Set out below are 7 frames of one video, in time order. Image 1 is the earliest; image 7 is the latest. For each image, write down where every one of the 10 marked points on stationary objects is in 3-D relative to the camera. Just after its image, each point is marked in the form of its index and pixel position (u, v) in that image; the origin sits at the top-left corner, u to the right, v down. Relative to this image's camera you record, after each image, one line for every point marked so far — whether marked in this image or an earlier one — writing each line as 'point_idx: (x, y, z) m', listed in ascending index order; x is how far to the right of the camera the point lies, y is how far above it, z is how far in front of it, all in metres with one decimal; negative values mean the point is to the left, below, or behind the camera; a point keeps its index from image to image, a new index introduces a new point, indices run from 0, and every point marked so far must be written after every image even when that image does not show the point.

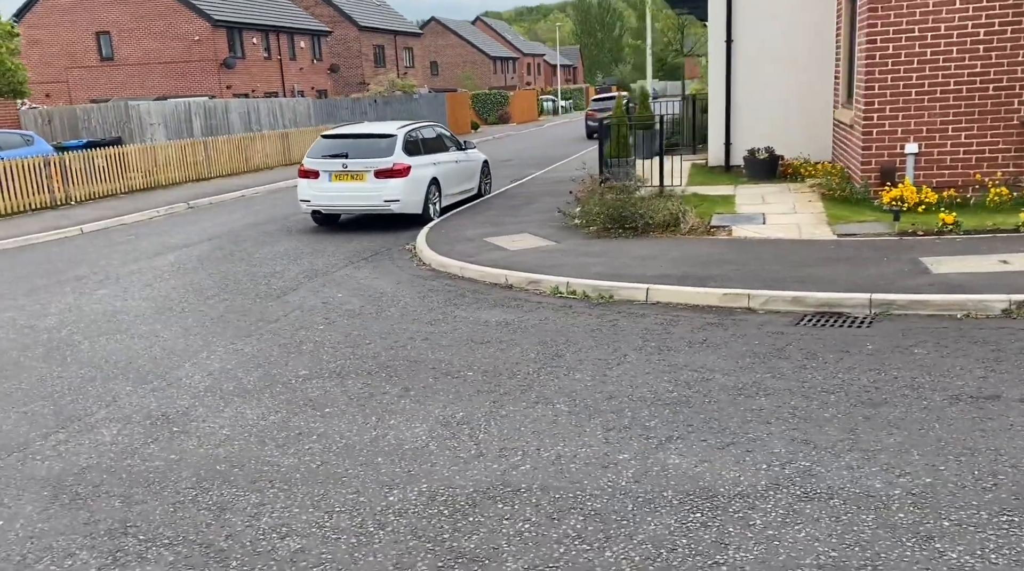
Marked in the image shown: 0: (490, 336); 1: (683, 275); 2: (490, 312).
0: (-0.1, -0.4, +6.4) m
1: (+1.5, +0.1, +7.5) m
2: (-0.2, -0.2, +7.3) m
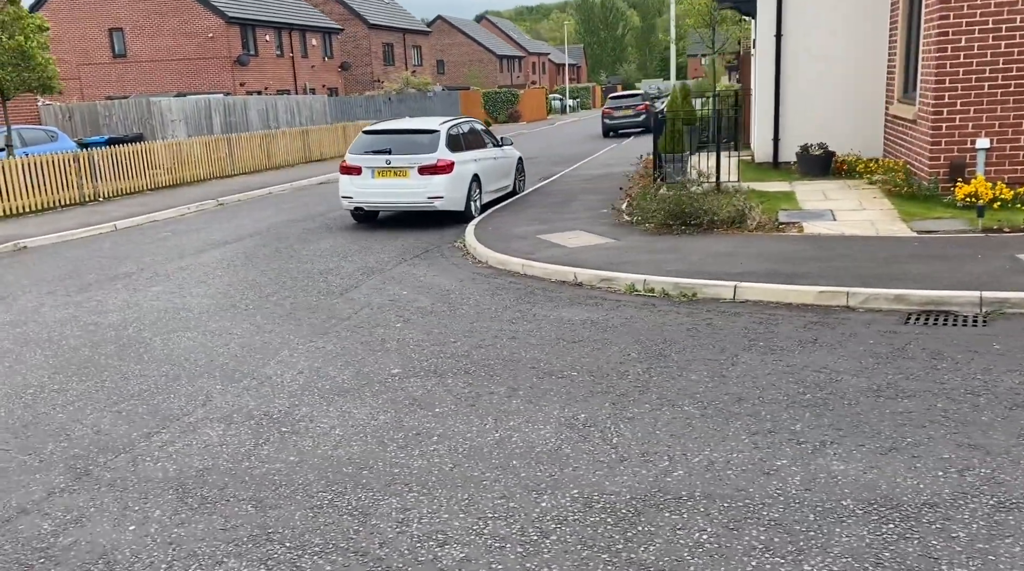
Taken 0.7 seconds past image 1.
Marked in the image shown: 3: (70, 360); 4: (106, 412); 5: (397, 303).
0: (+0.5, -0.4, +6.2) m
1: (+2.2, +0.1, +7.3) m
2: (+0.5, -0.2, +7.1) m
3: (-3.3, -0.6, +6.4) m
4: (-2.4, -0.8, +5.1) m
5: (-1.0, -0.2, +7.8) m
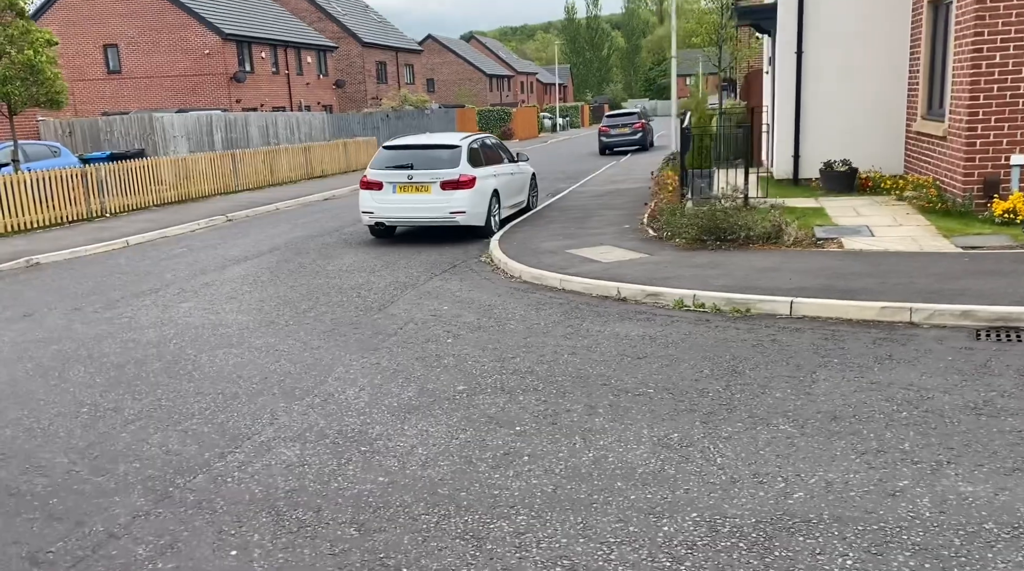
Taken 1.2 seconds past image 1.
0: (+1.0, -0.5, +6.1) m
1: (+2.6, 0.0, +7.2) m
2: (+0.9, -0.3, +7.0) m
3: (-2.8, -0.7, +6.2) m
4: (-2.0, -0.8, +5.0) m
5: (-0.6, -0.3, +7.7) m
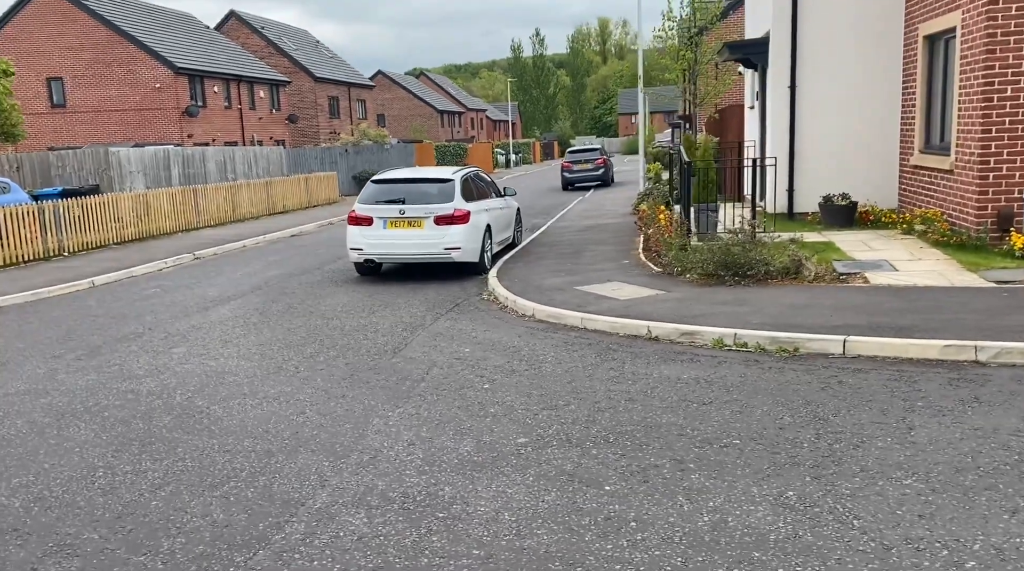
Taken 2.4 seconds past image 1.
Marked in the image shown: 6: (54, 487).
0: (+1.3, -0.7, +5.7) m
1: (+2.9, -0.3, +6.9) m
2: (+1.2, -0.6, +6.6) m
3: (-2.5, -1.0, +5.6) m
4: (-1.5, -1.1, +4.4) m
5: (-0.4, -0.6, +7.2) m
6: (-2.5, -1.1, +4.7) m
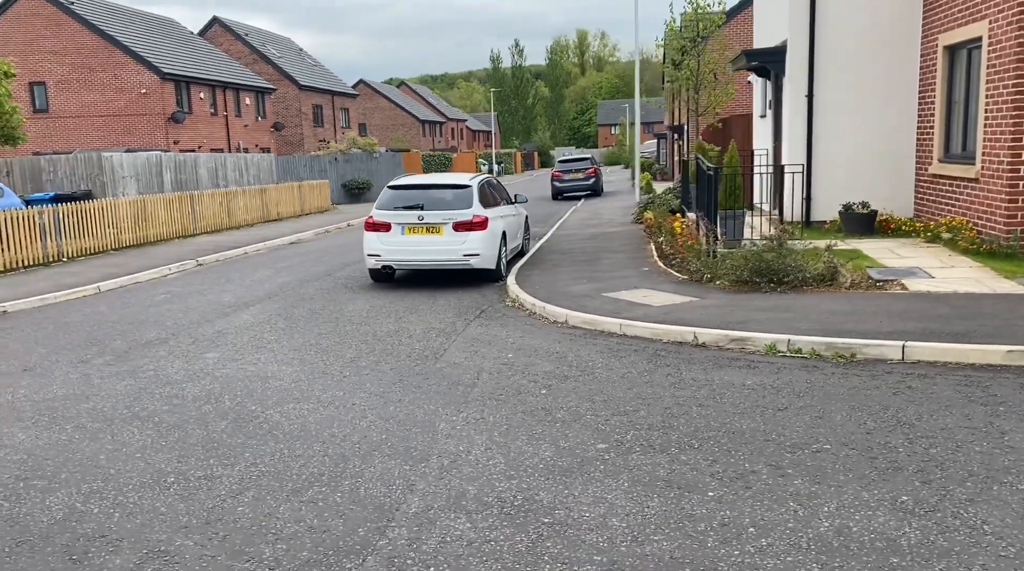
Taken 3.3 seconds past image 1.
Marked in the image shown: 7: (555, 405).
0: (+1.8, -0.8, +5.7) m
1: (+3.3, -0.4, +6.9) m
2: (+1.7, -0.7, +6.5) m
3: (-2.0, -1.0, +5.4) m
4: (-1.1, -1.1, +4.2) m
5: (0.0, -0.7, +7.1) m
6: (-2.0, -1.1, +4.5) m
7: (+0.3, -0.8, +5.9) m
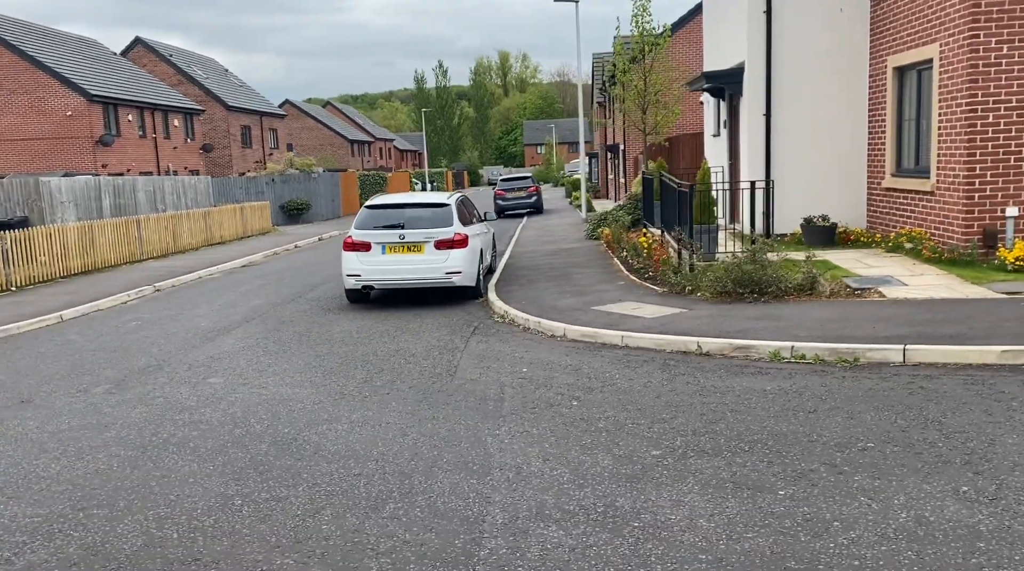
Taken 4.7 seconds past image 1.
0: (+2.0, -0.8, +5.9) m
1: (+3.5, -0.4, +7.3) m
2: (+1.8, -0.7, +6.8) m
3: (-1.7, -1.1, +5.4) m
4: (-0.7, -1.2, +4.3) m
5: (+0.2, -0.8, +7.2) m
6: (-1.6, -1.2, +4.5) m
7: (+0.5, -0.9, +6.1) m
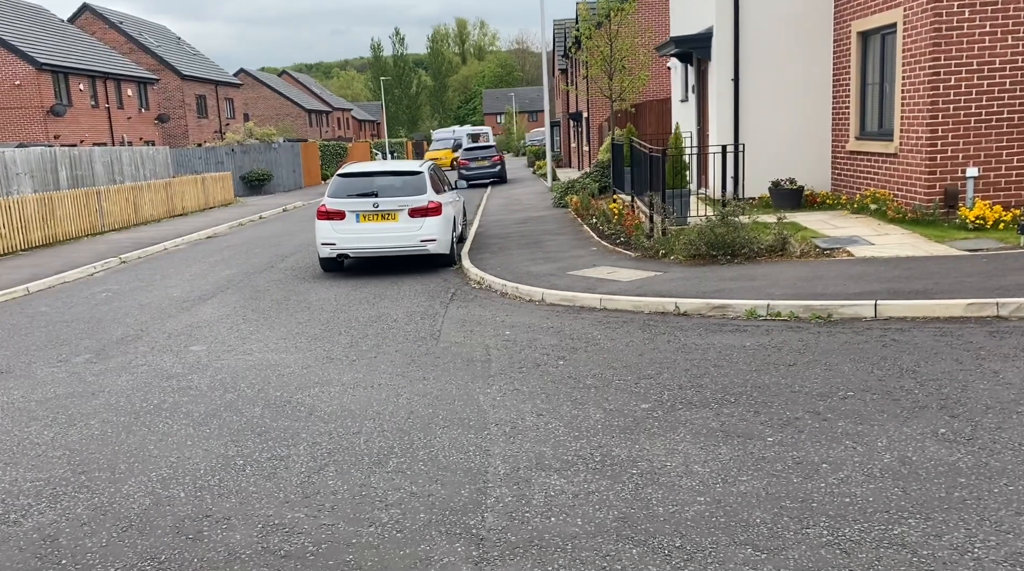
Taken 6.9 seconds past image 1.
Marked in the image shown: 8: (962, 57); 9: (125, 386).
0: (+2.0, -0.5, +6.2) m
1: (+3.3, 0.0, +7.6) m
2: (+1.7, -0.4, +7.0) m
3: (-1.8, -0.9, +5.4) m
4: (-0.7, -1.0, +4.4) m
5: (0.0, -0.5, +7.4) m
6: (-1.6, -1.0, +4.5) m
7: (+0.5, -0.6, +6.2) m
8: (+5.5, +2.8, +10.4) m
9: (-3.0, -0.8, +6.7) m
